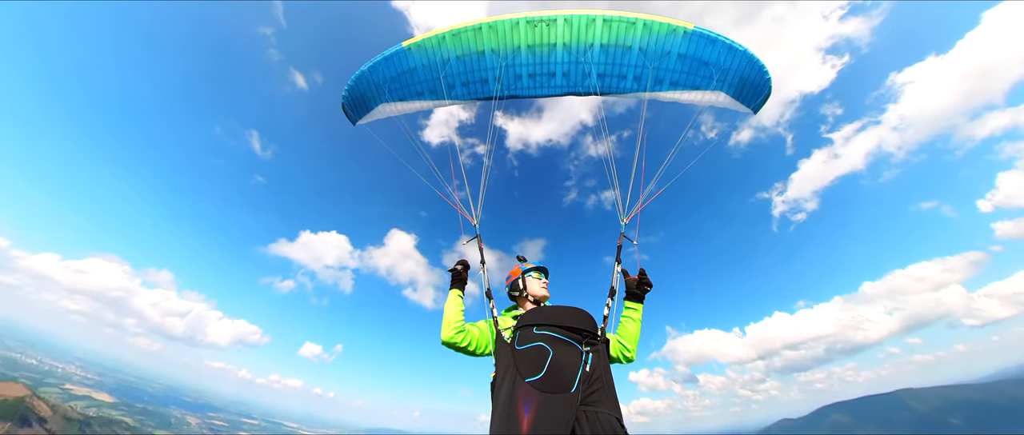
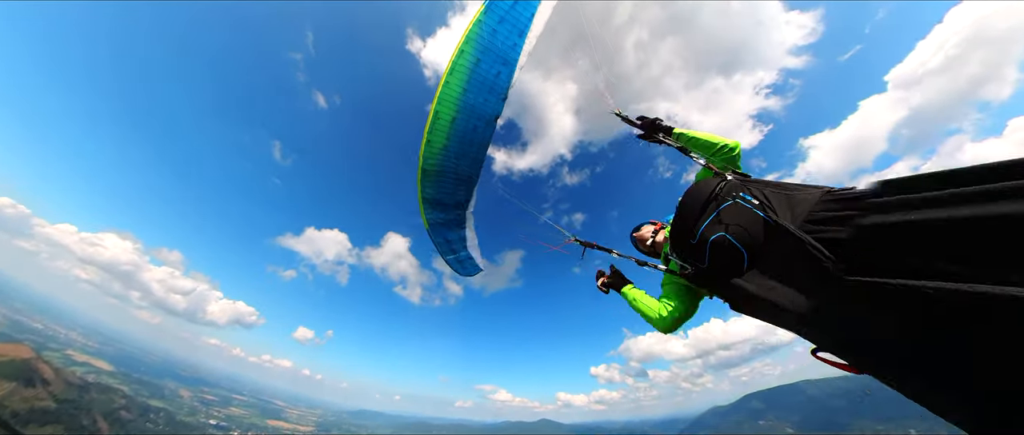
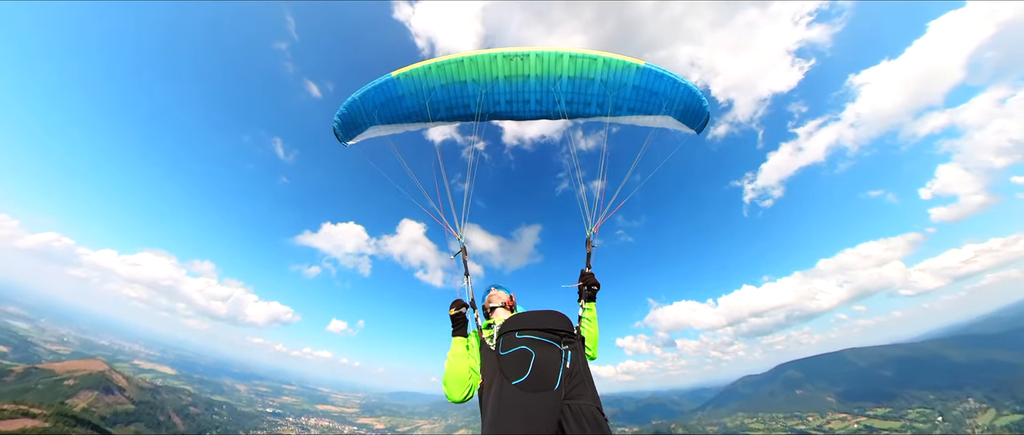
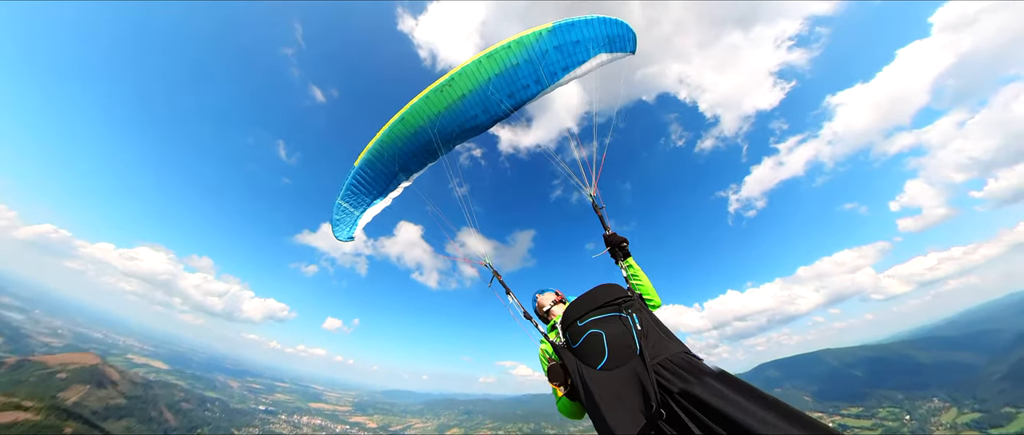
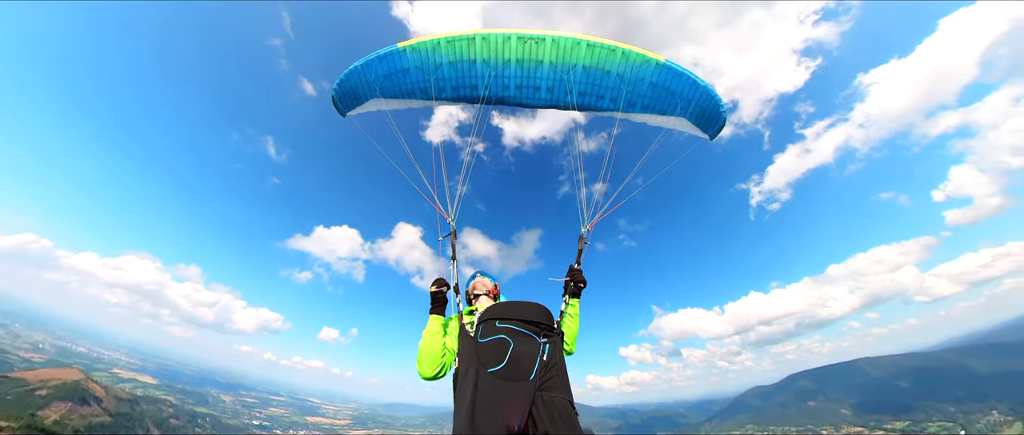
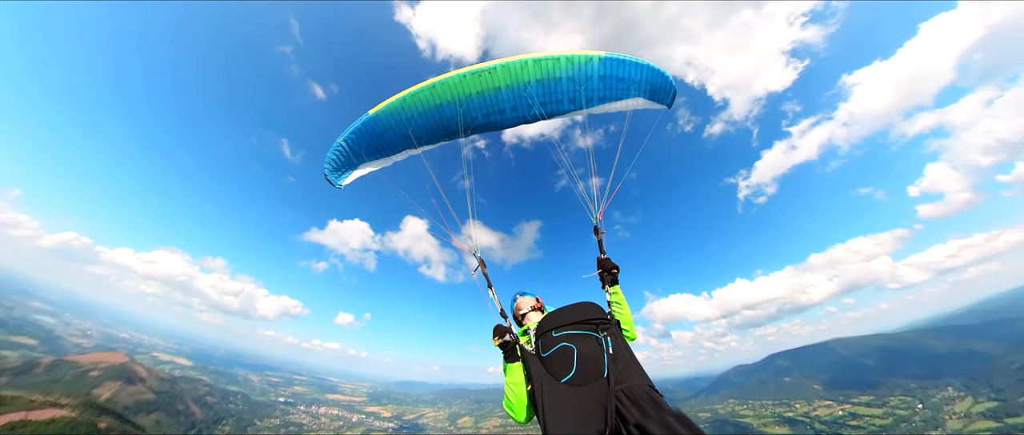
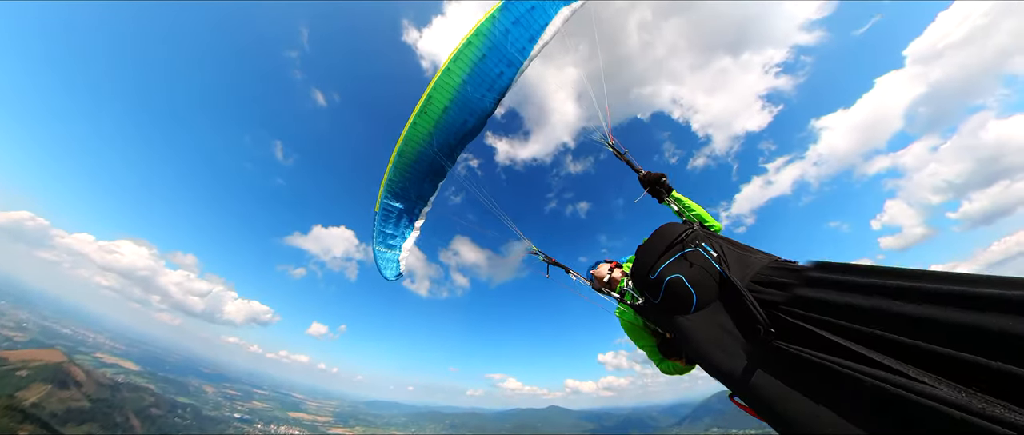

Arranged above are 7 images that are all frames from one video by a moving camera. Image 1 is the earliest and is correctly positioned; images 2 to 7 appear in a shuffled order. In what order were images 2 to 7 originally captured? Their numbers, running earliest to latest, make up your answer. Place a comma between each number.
5, 3, 6, 4, 7, 2
